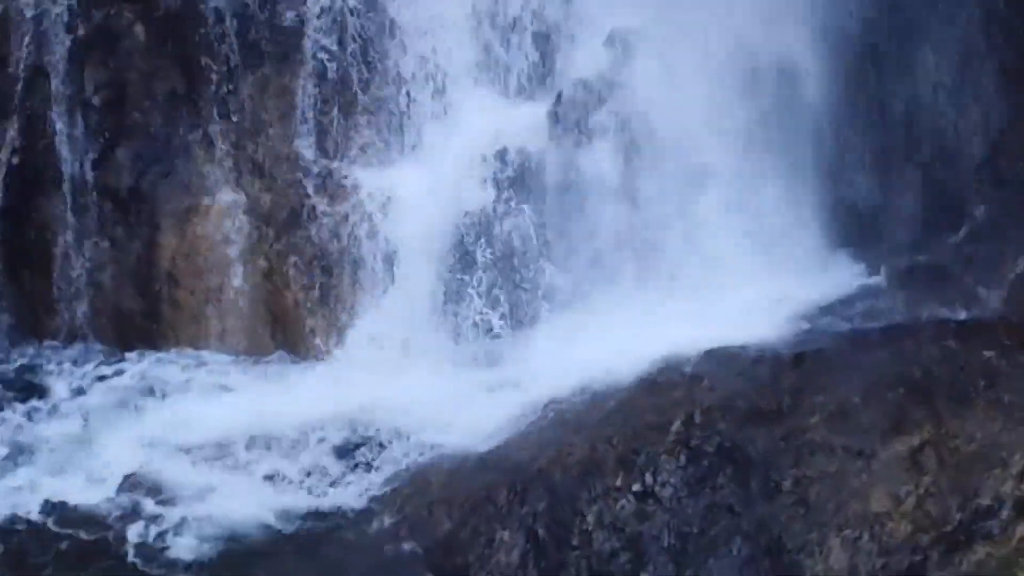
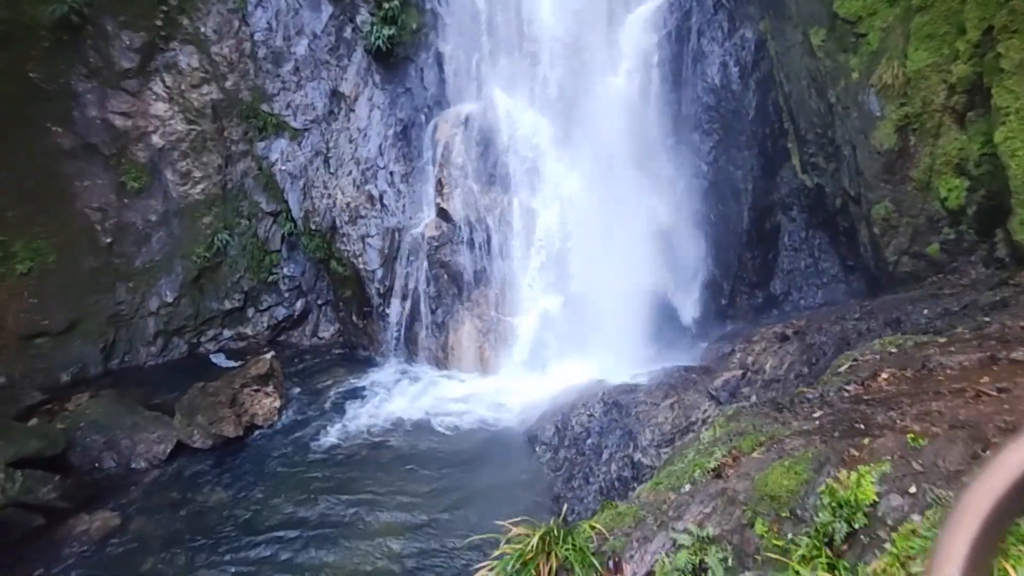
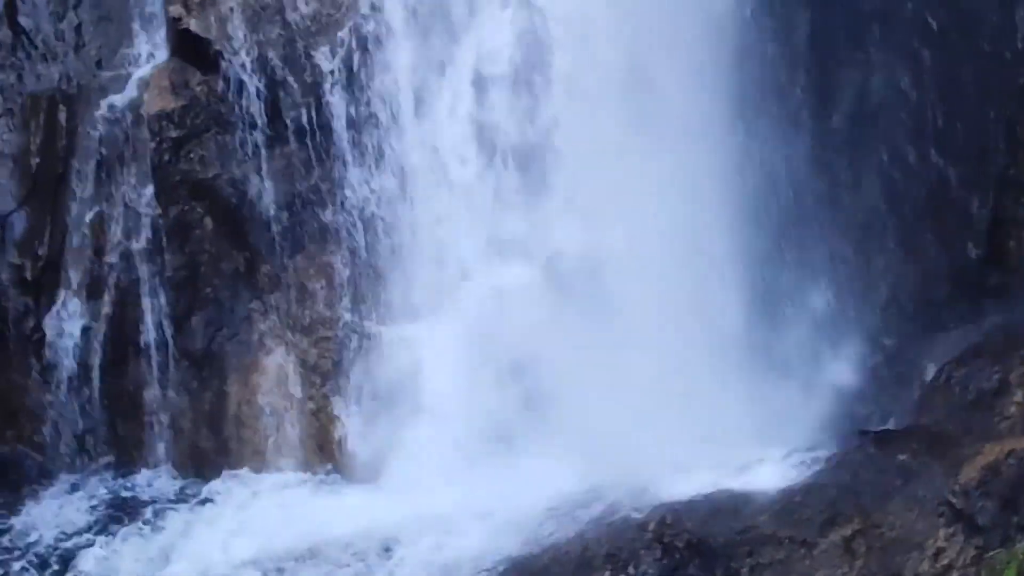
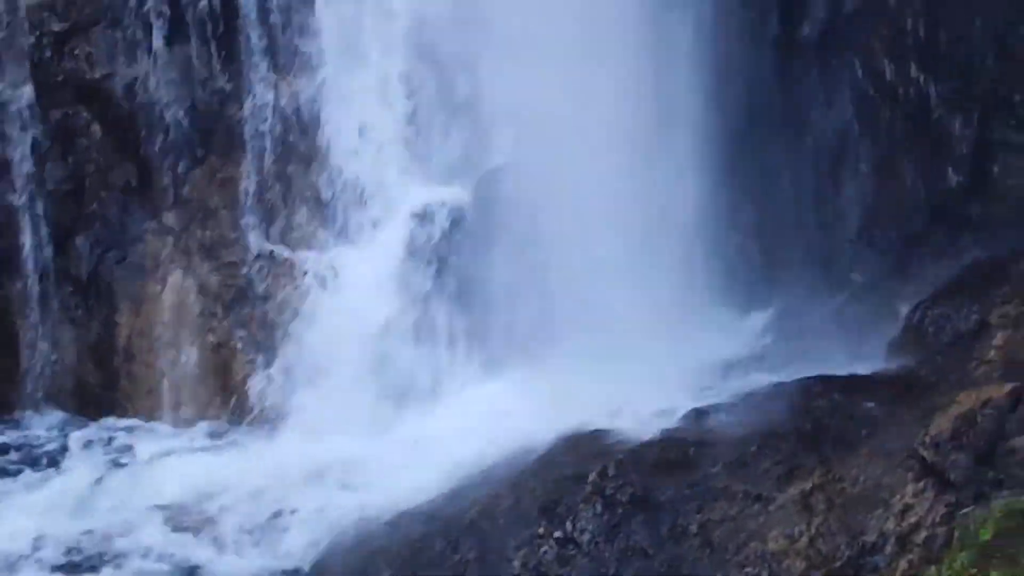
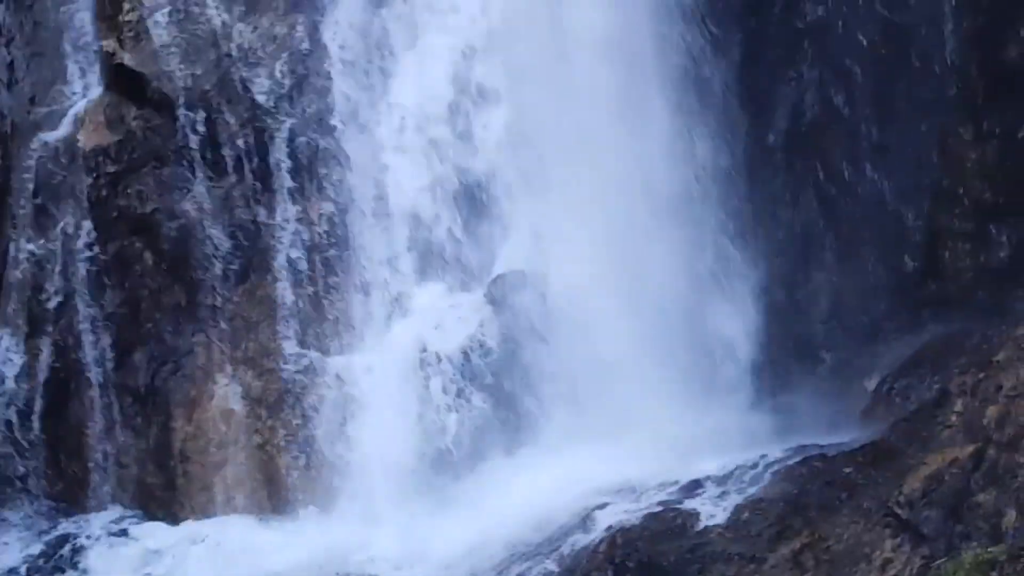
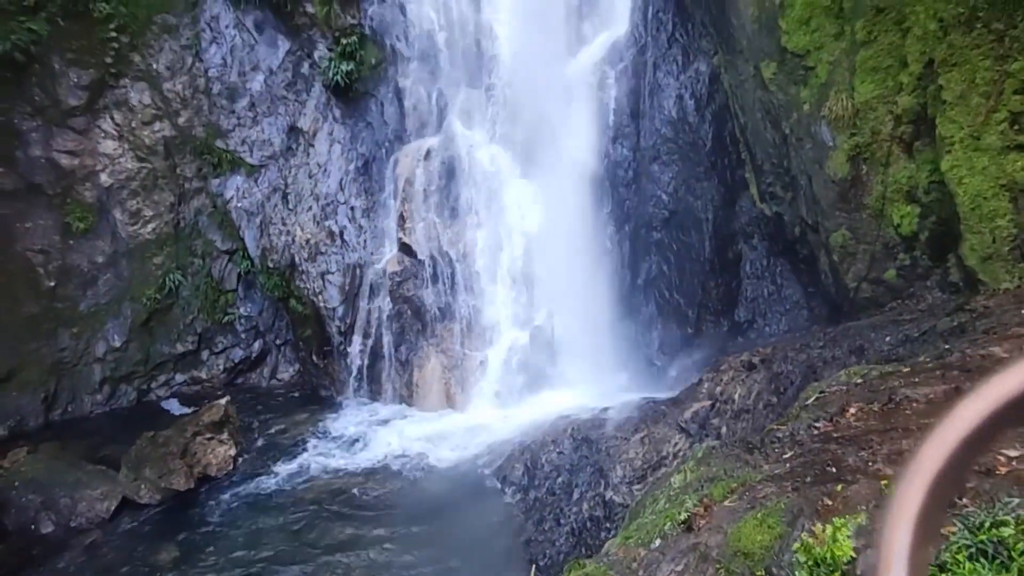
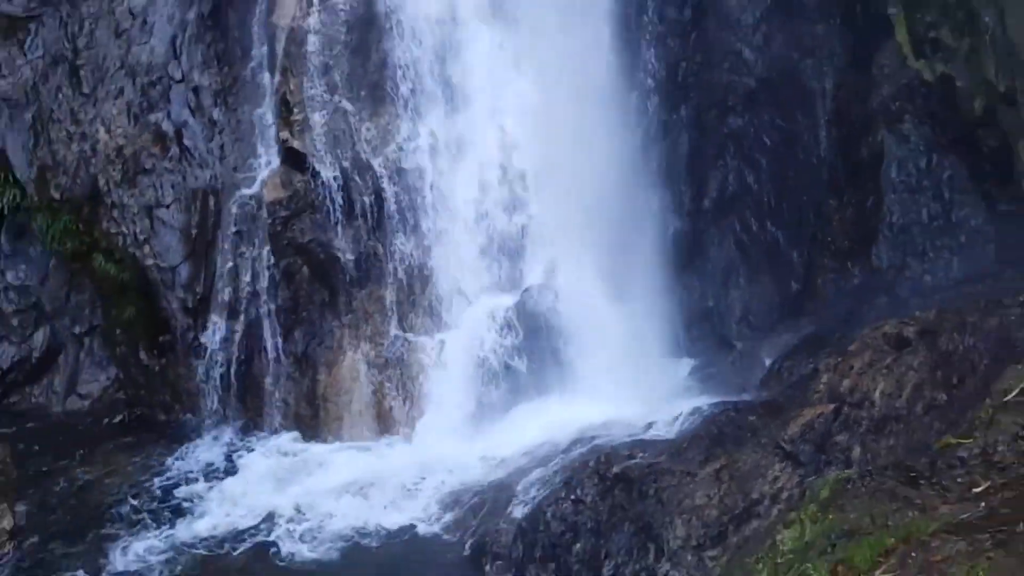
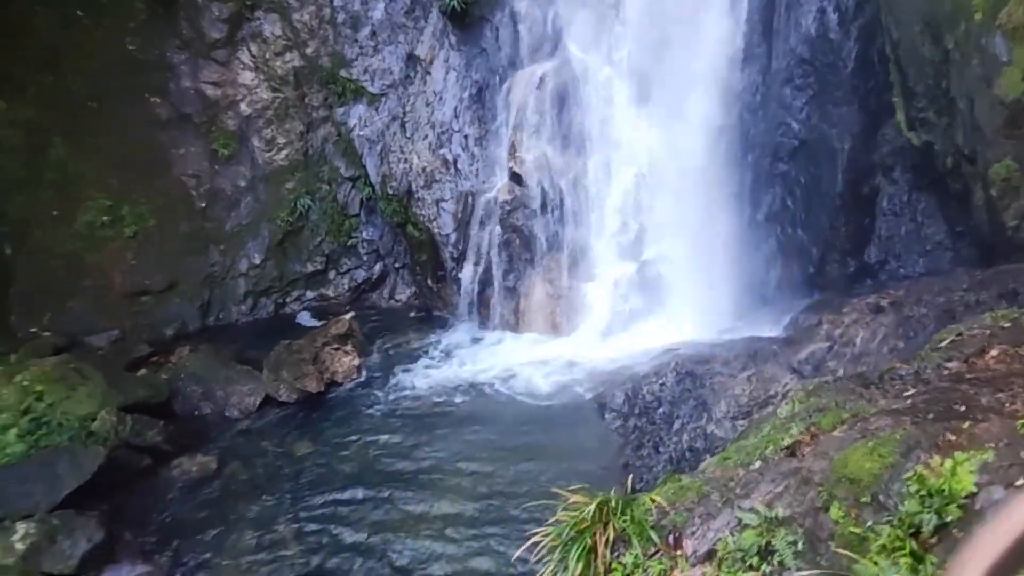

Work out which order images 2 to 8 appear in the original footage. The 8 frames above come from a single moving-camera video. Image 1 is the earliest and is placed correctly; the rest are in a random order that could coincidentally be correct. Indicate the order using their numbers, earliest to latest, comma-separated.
4, 3, 5, 7, 6, 2, 8
